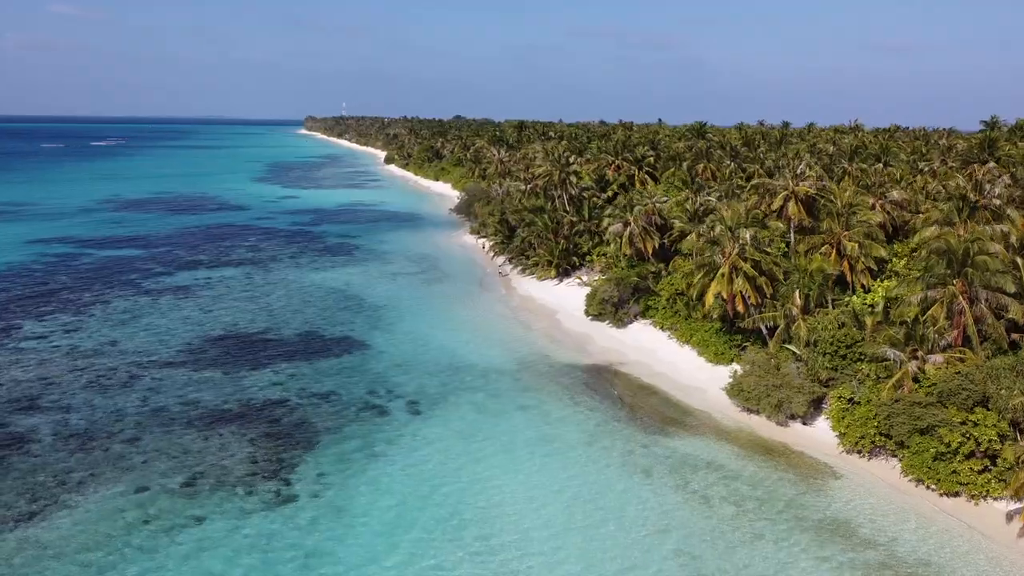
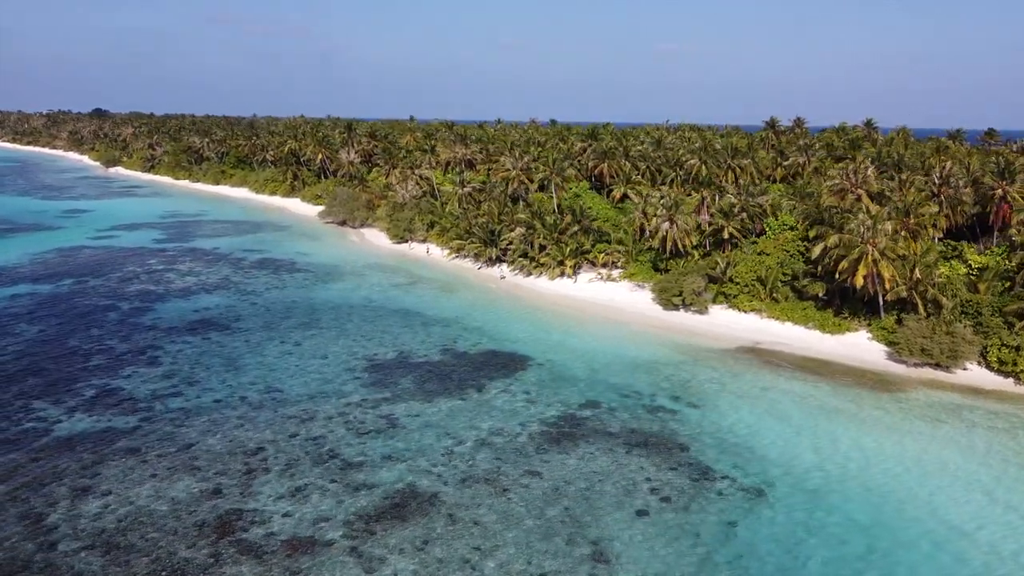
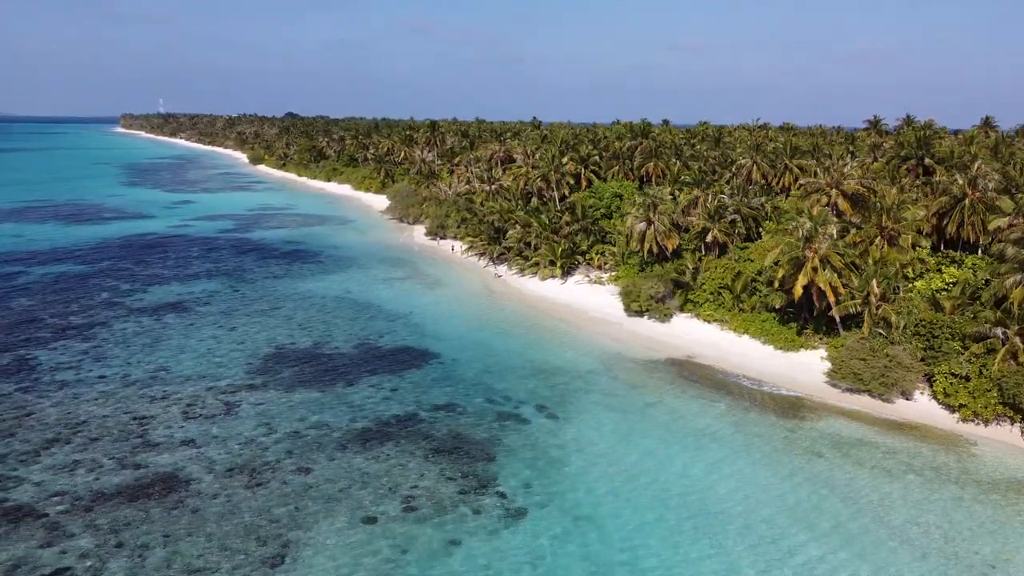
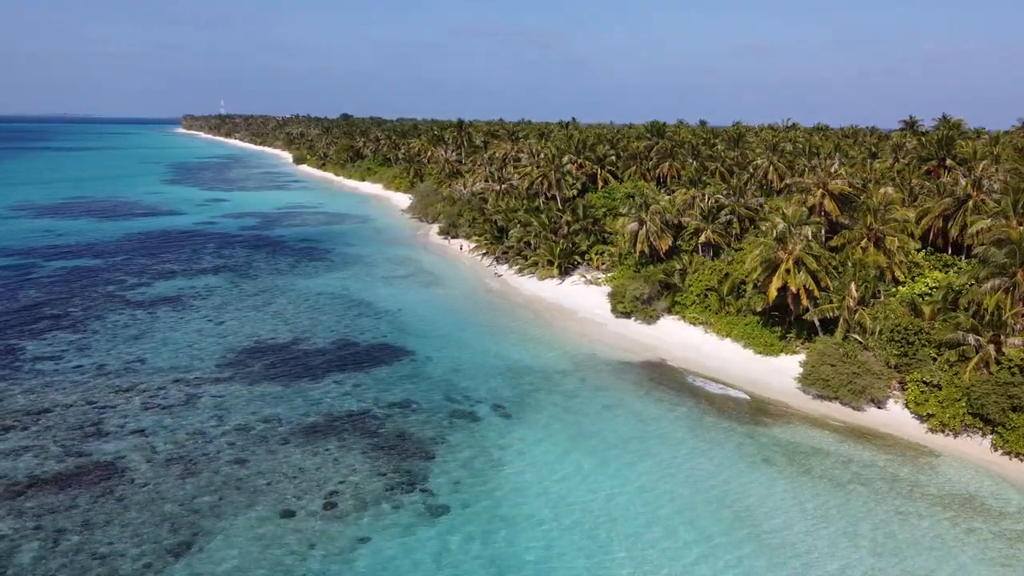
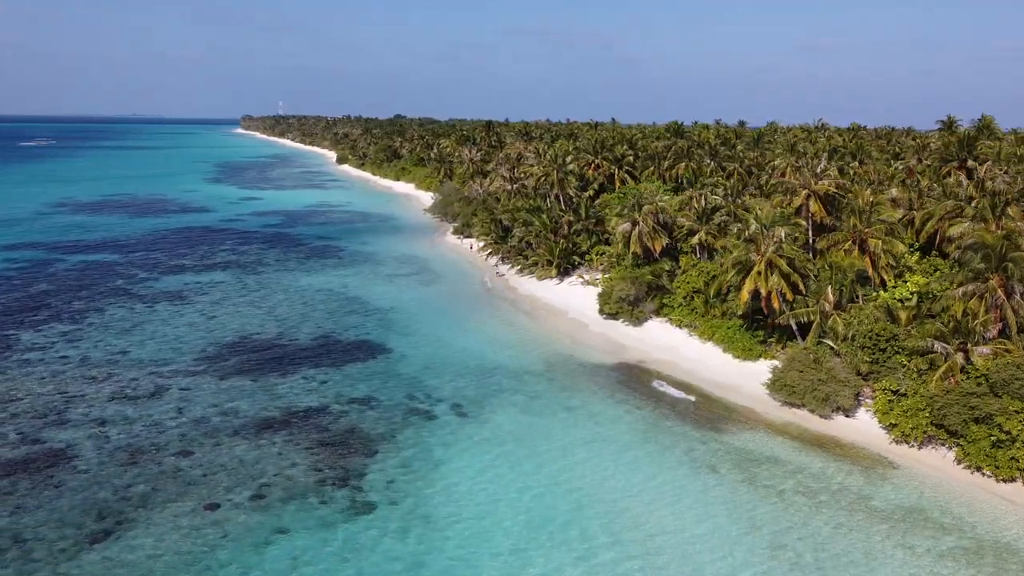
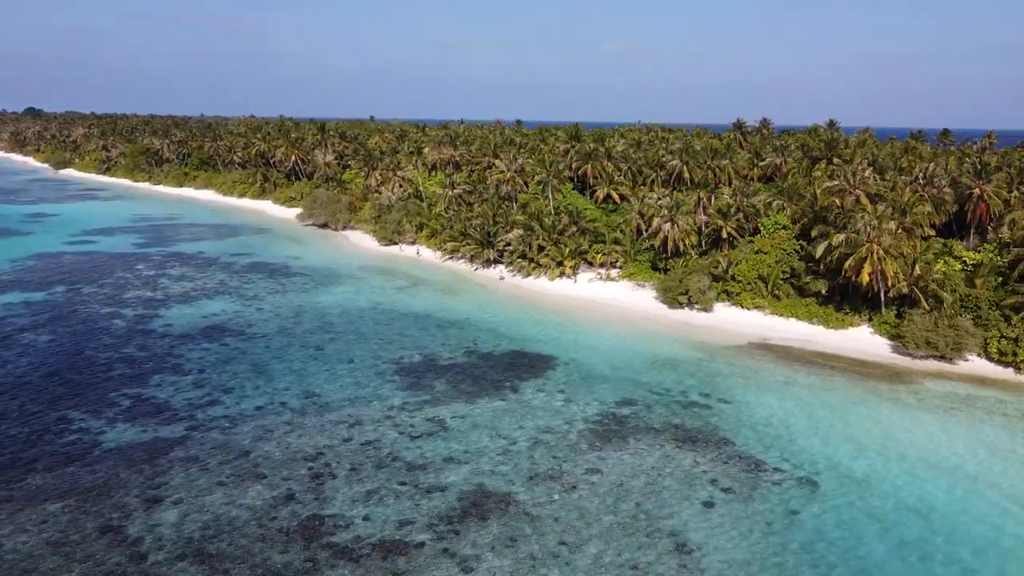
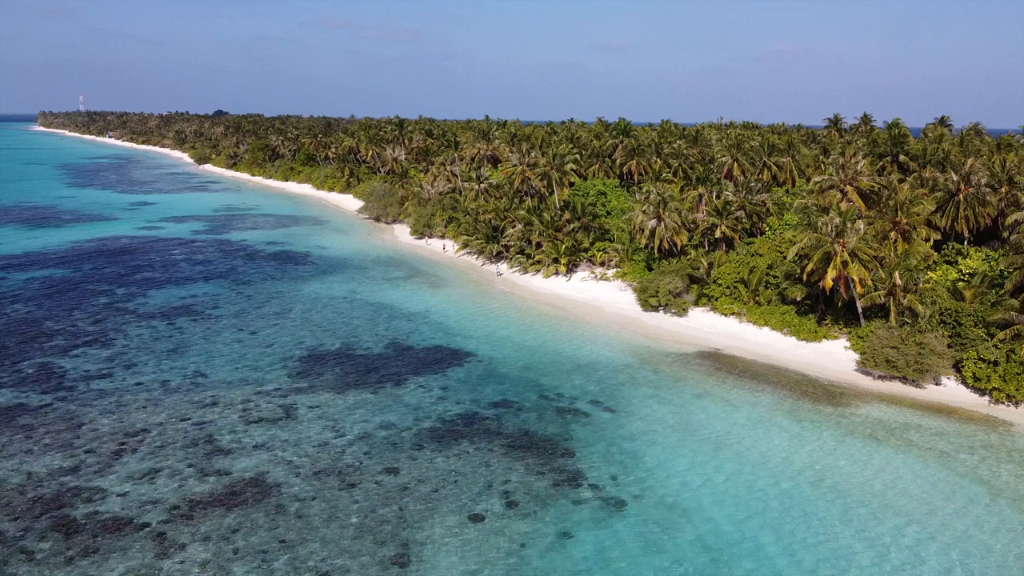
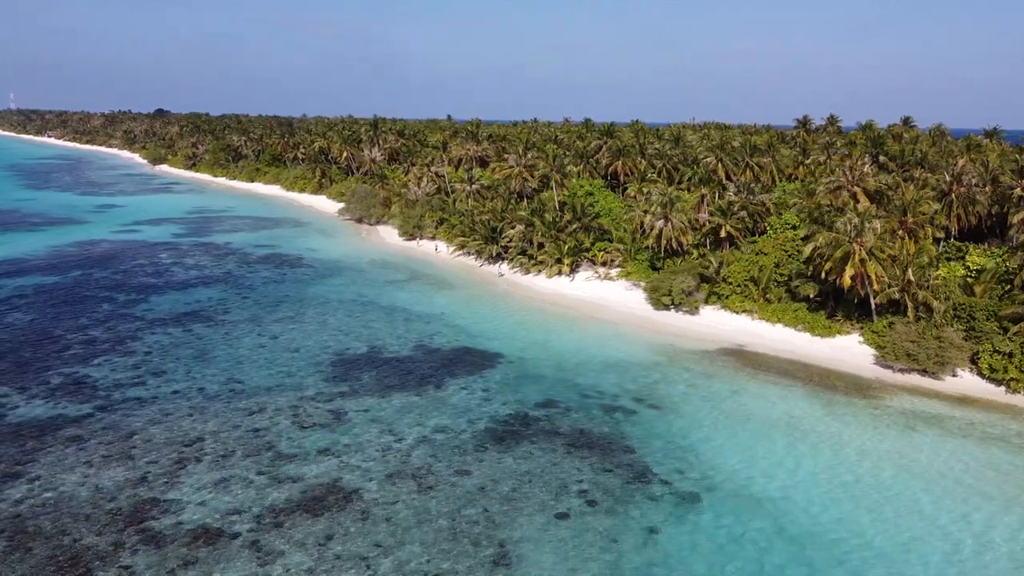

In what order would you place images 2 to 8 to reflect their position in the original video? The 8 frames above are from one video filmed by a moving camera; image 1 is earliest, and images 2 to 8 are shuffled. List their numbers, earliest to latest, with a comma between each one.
5, 4, 3, 7, 8, 2, 6
